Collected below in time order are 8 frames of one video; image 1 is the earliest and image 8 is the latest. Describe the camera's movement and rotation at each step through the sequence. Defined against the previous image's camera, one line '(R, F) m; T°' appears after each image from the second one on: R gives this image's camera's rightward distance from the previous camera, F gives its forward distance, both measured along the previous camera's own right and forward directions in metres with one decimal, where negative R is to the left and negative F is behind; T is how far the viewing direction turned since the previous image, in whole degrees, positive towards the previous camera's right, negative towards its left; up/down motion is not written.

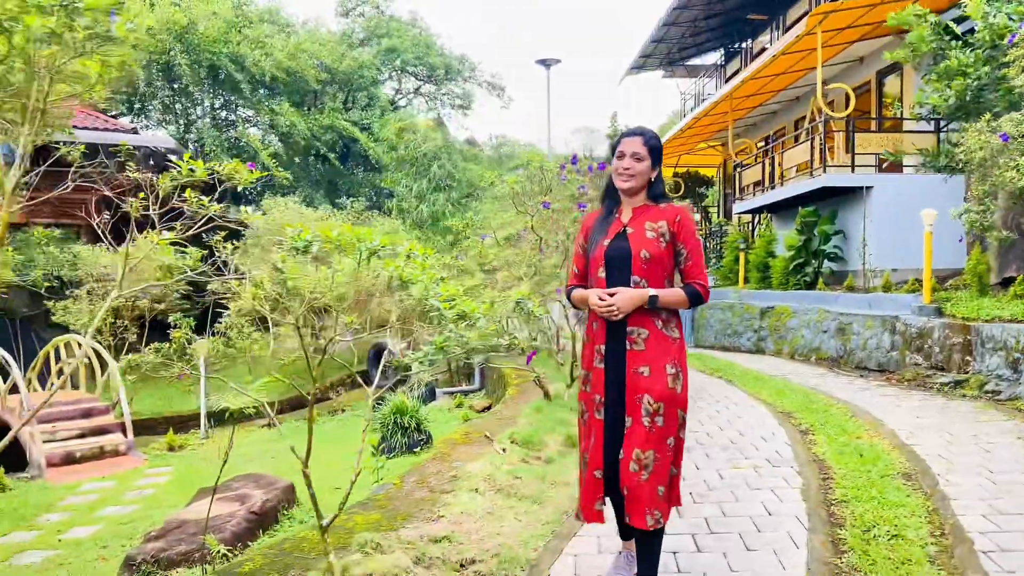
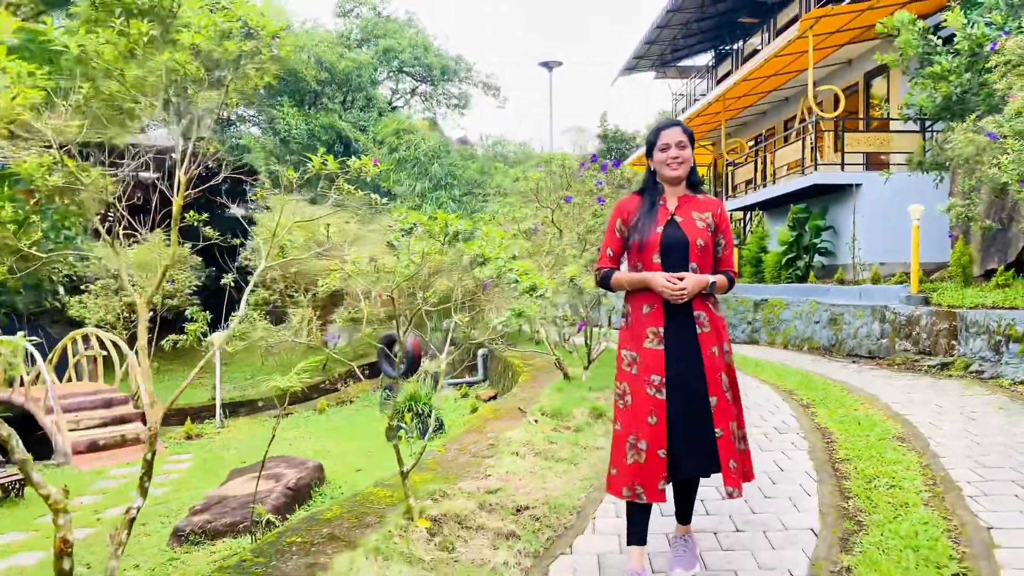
(-0.3, -0.3) m; +1°
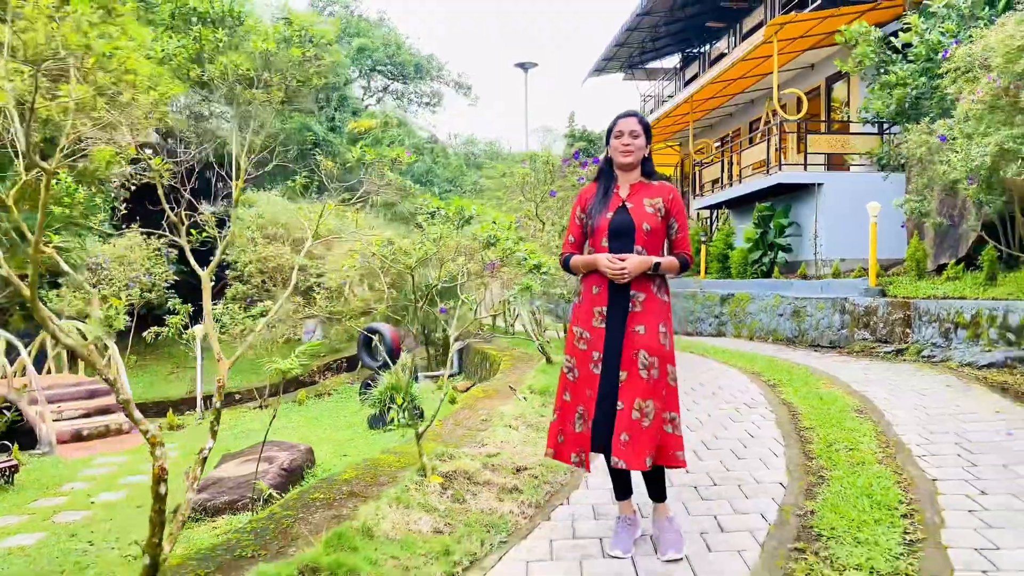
(-0.2, -0.3) m; +3°
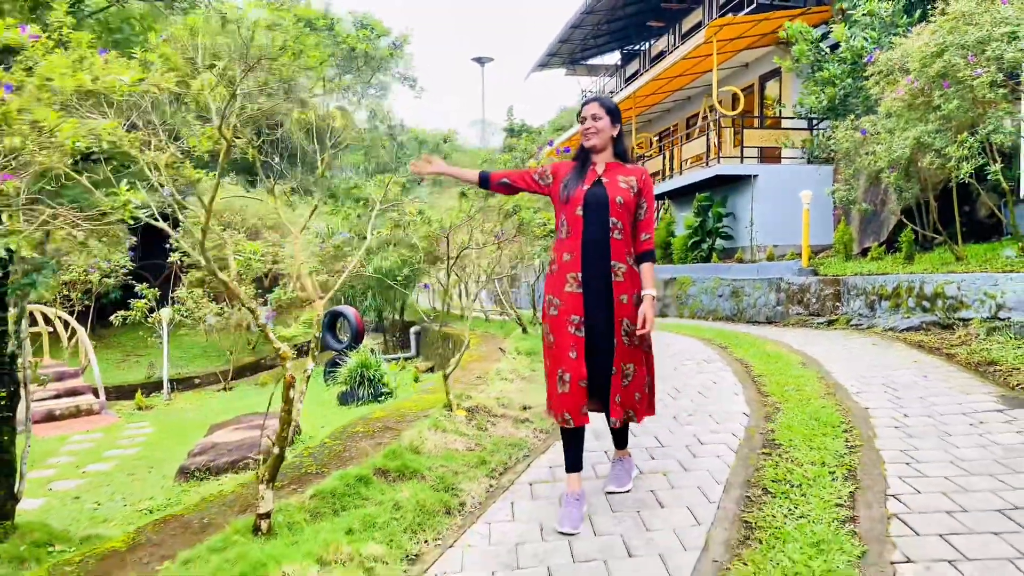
(-0.4, -0.5) m; +5°
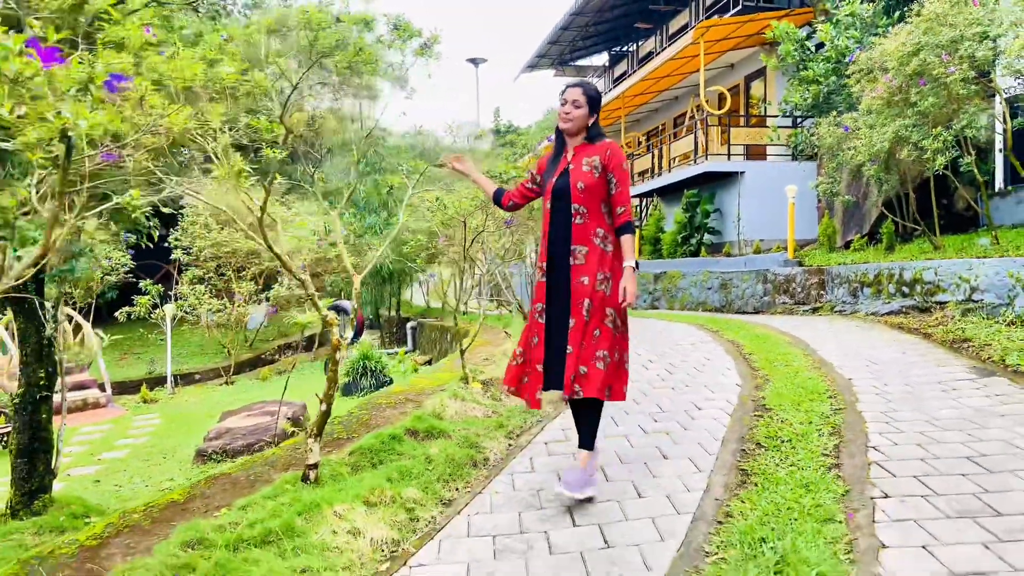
(-0.1, -0.3) m; +1°
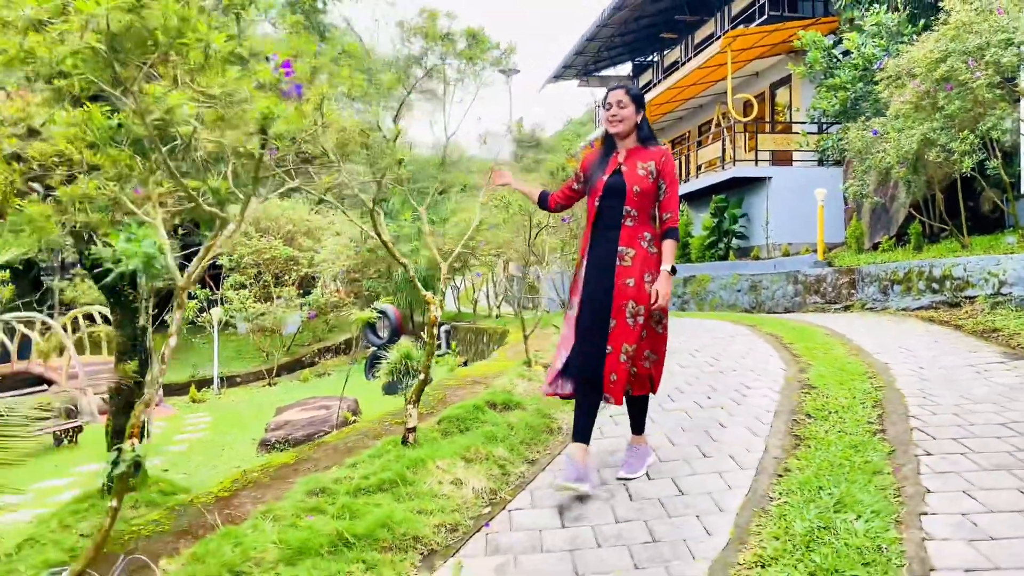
(-0.3, -0.3) m; -1°
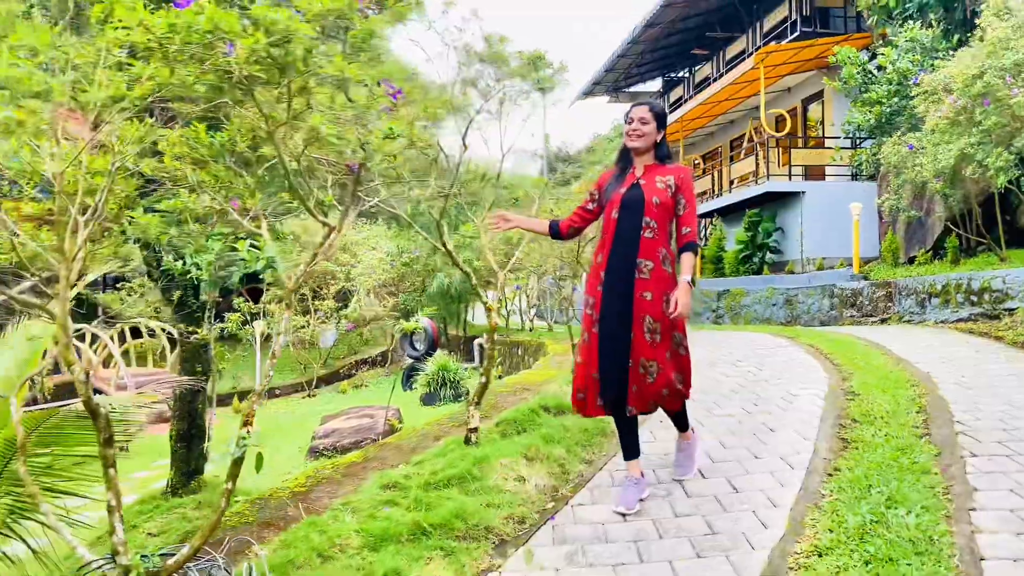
(-0.1, -0.2) m; -2°
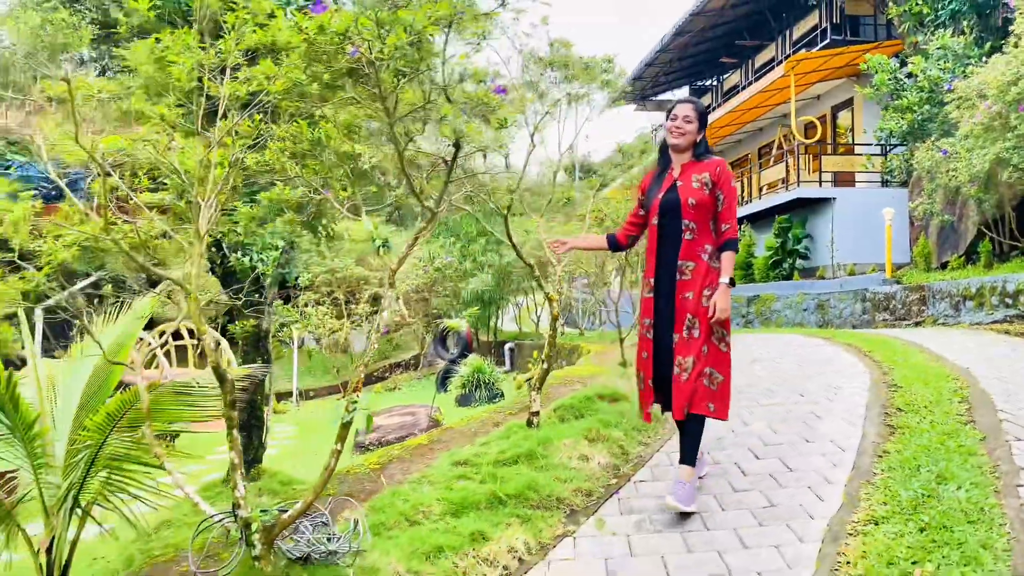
(-0.2, -0.2) m; -2°
